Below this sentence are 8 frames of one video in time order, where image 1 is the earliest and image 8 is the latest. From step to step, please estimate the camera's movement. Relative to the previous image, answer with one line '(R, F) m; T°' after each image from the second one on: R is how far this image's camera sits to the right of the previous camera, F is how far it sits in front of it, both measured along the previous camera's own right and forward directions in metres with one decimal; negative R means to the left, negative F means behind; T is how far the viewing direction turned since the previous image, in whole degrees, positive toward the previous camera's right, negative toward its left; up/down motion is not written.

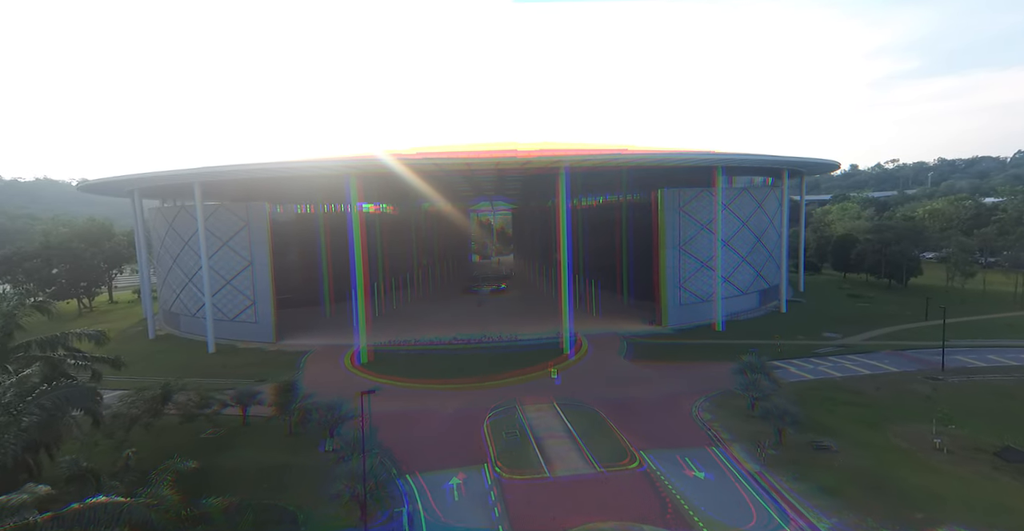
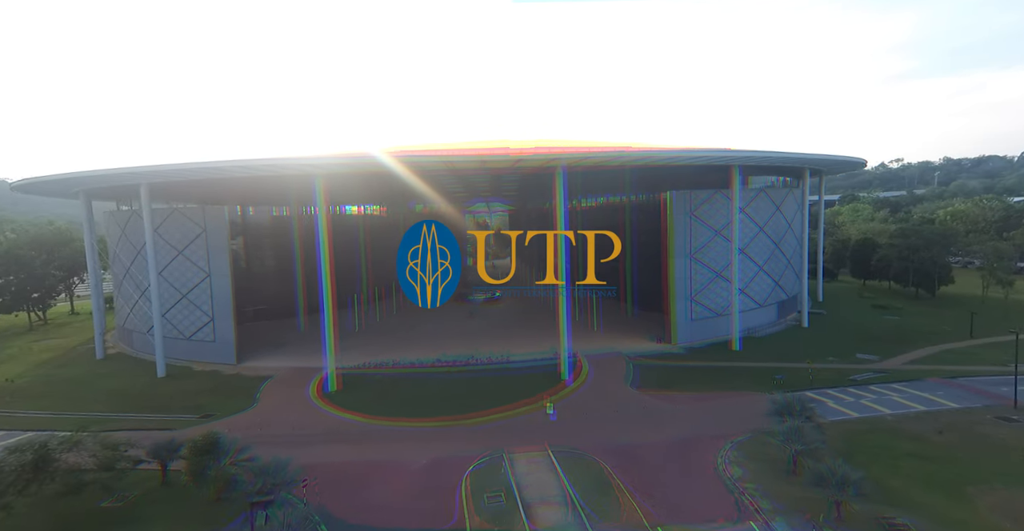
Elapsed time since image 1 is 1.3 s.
(+0.3, +2.4) m; 0°
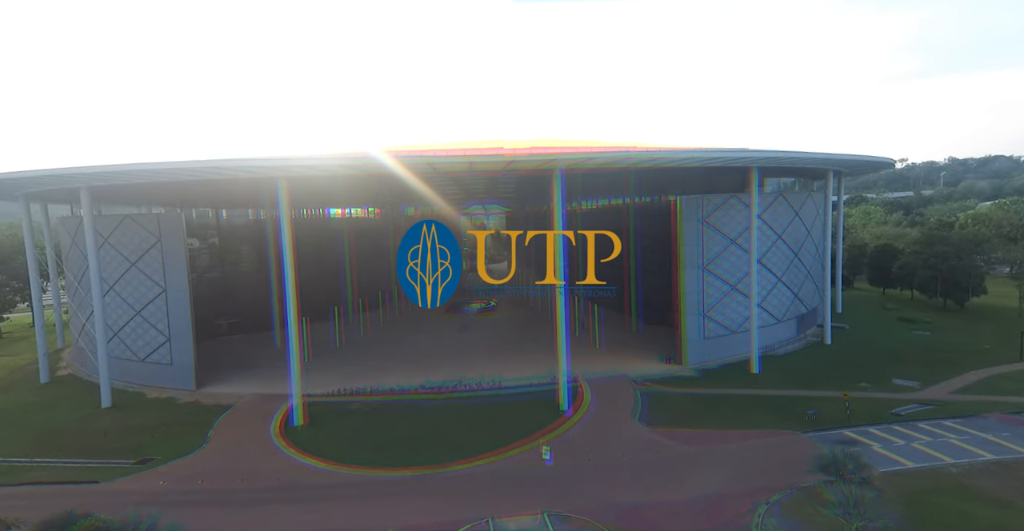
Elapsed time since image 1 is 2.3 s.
(+0.2, +2.0) m; 0°
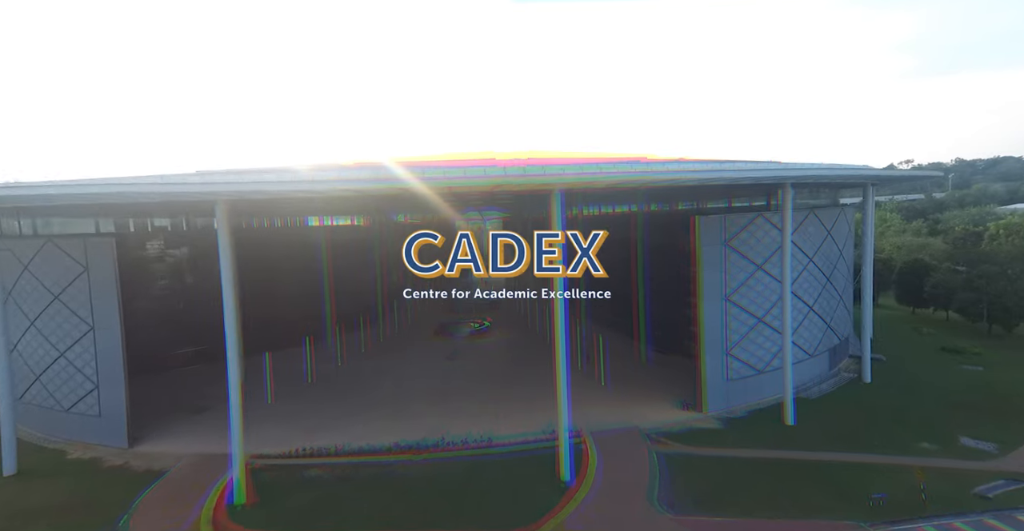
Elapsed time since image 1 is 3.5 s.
(+0.2, +2.6) m; 0°
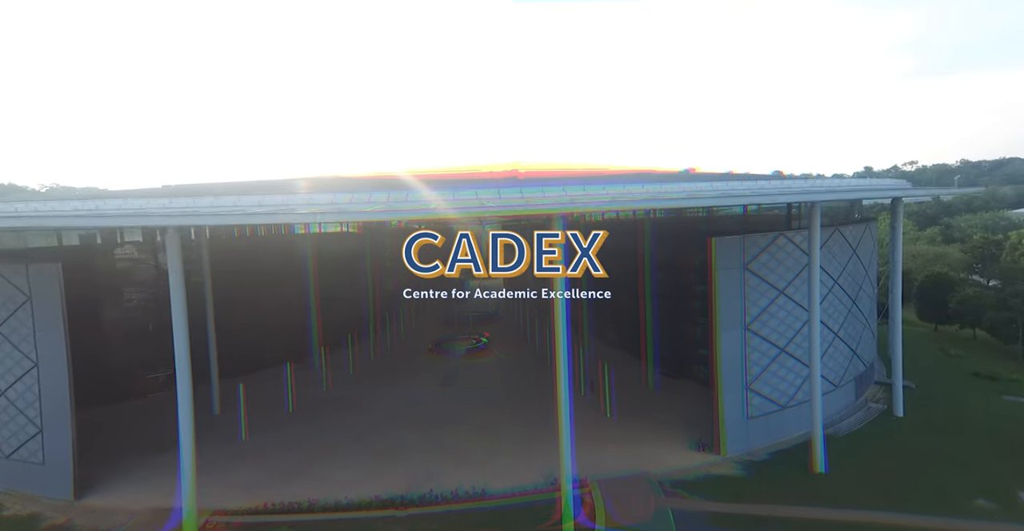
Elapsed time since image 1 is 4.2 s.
(+0.1, +1.6) m; 0°
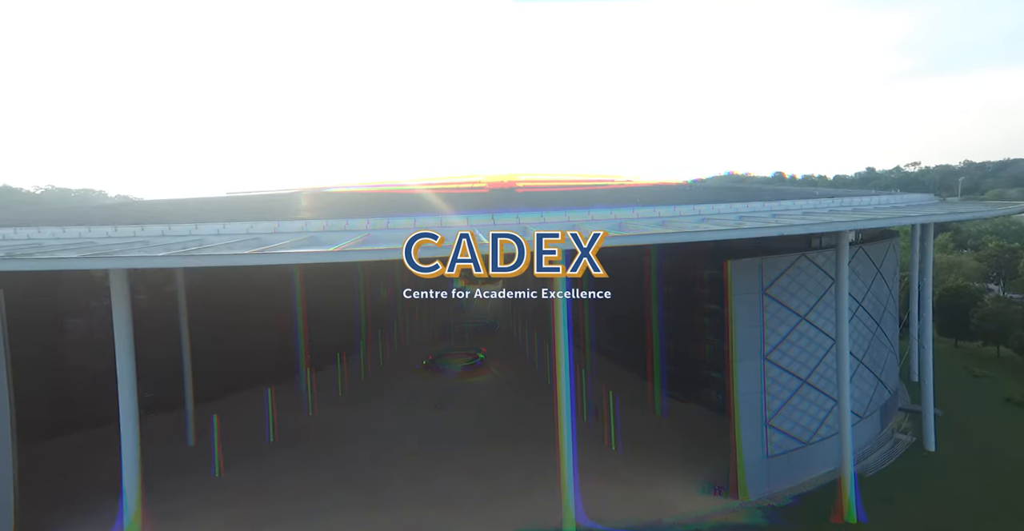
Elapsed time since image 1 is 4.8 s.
(+0.1, +1.3) m; 0°
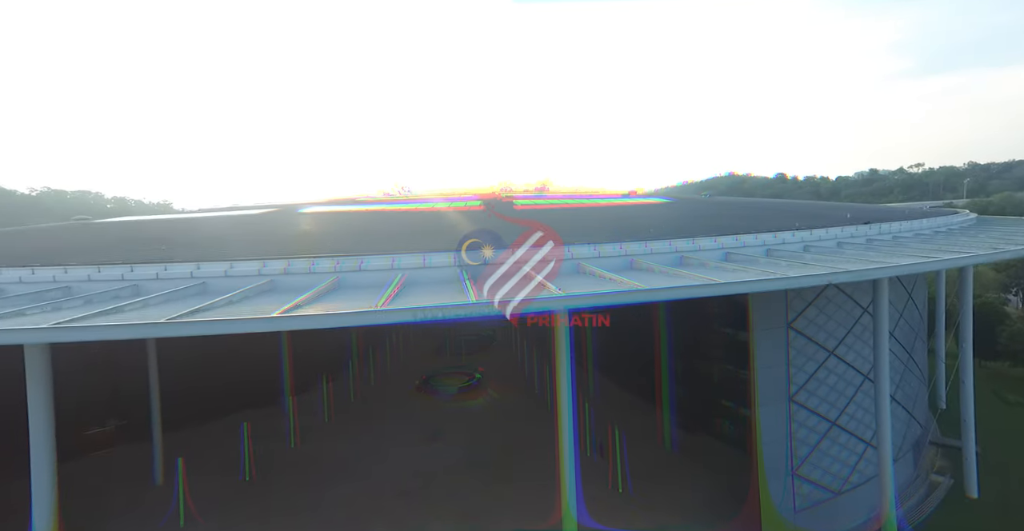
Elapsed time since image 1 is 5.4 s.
(+0.1, +1.4) m; 0°
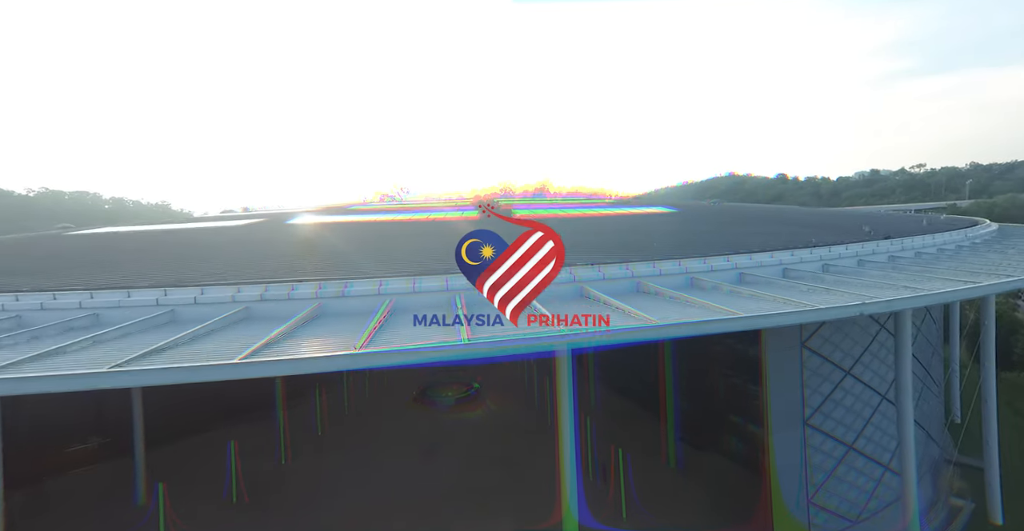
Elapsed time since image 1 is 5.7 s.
(0.0, +0.7) m; 0°
